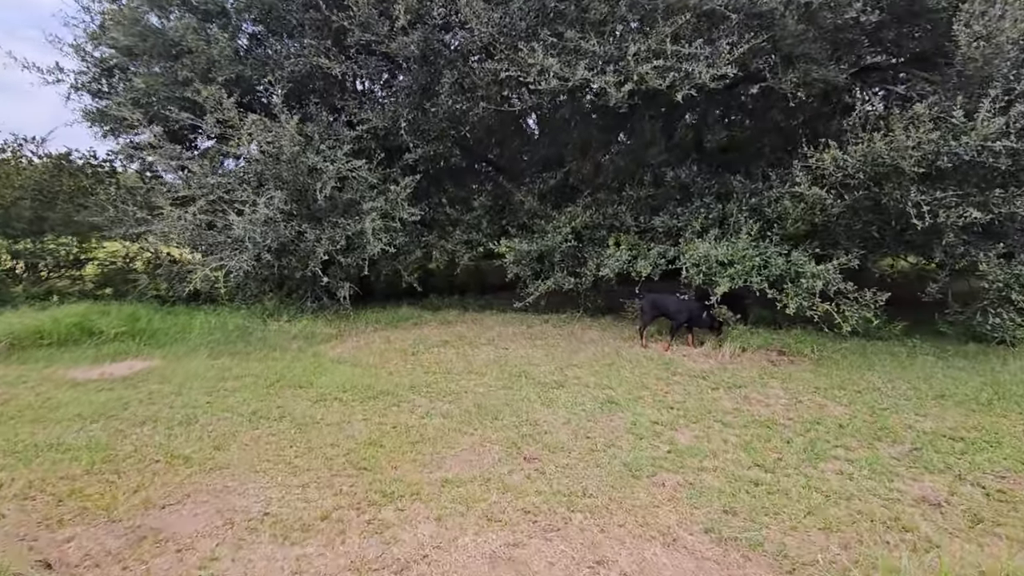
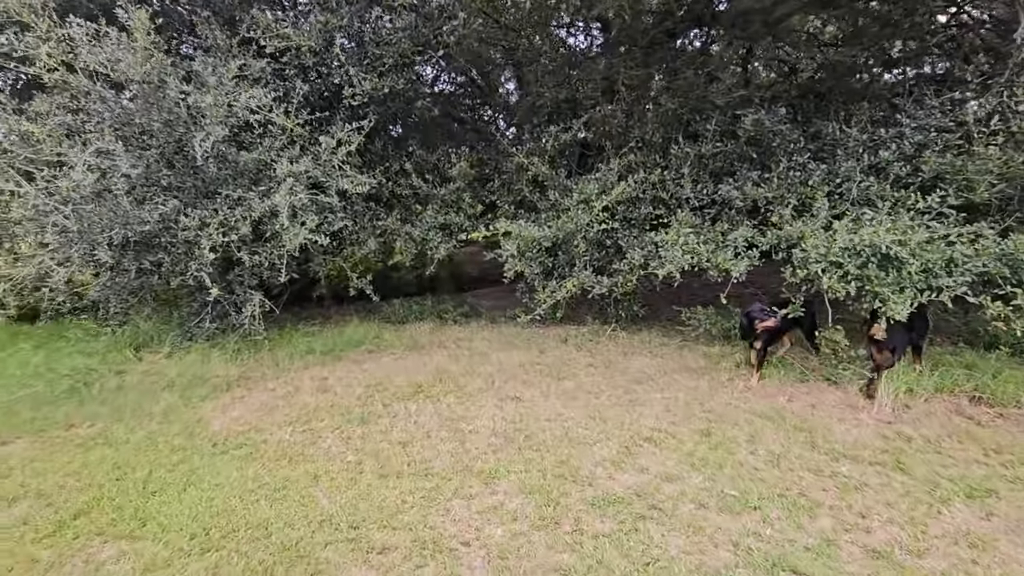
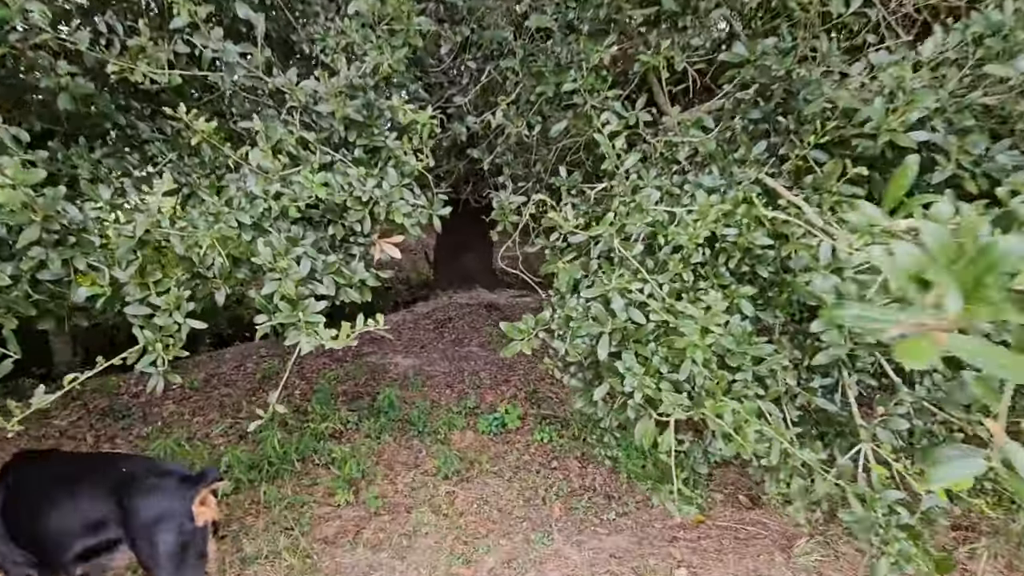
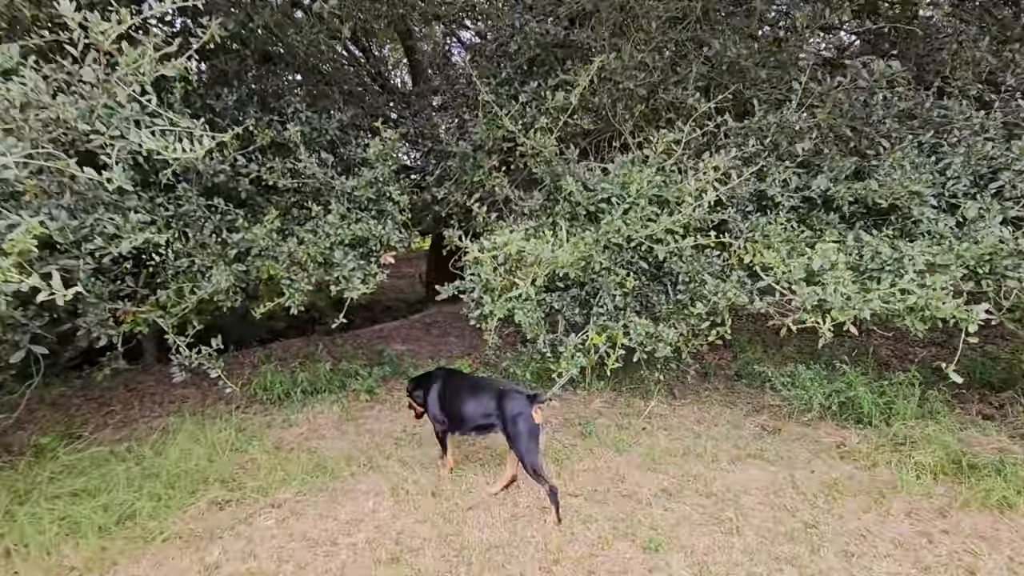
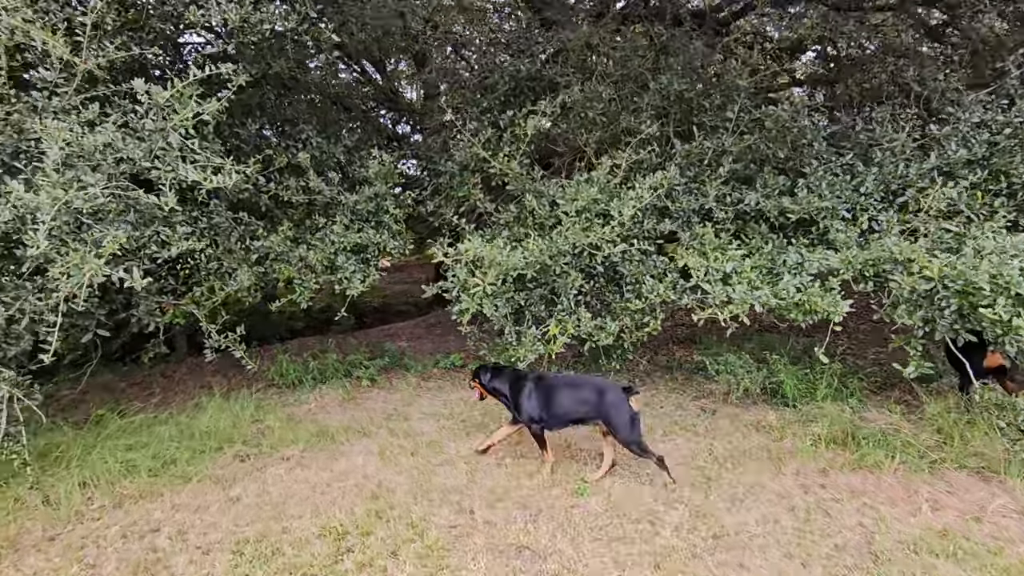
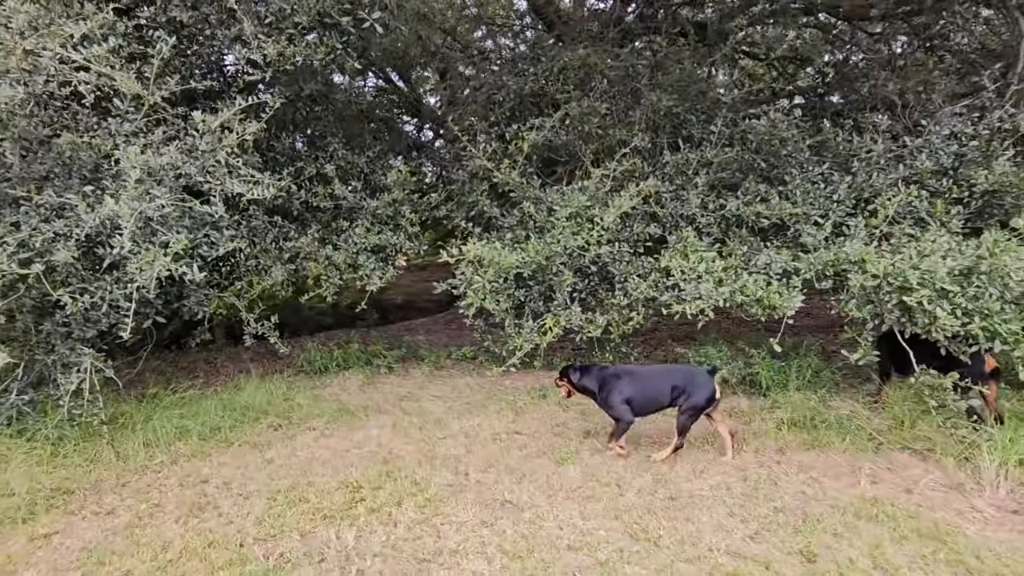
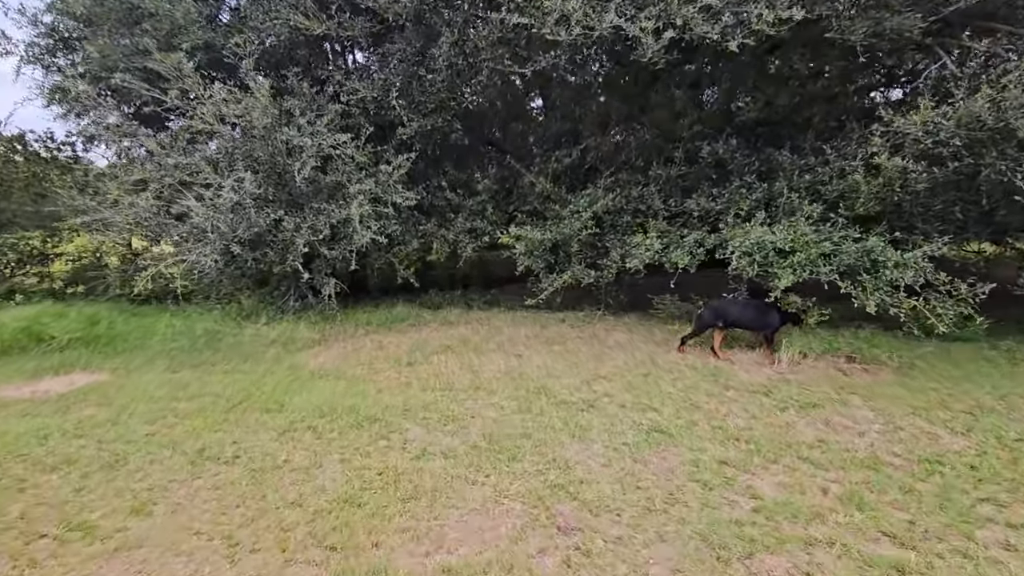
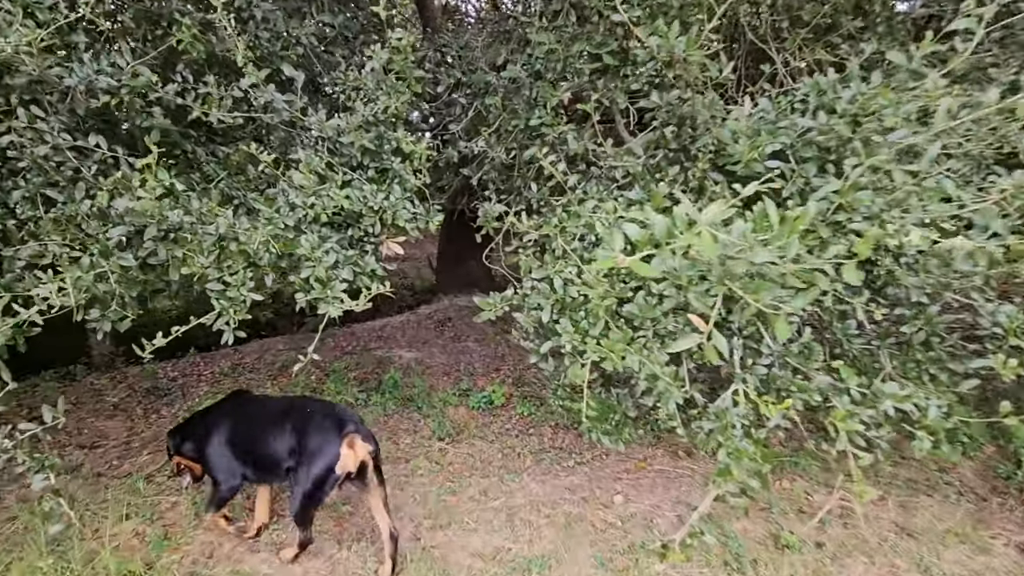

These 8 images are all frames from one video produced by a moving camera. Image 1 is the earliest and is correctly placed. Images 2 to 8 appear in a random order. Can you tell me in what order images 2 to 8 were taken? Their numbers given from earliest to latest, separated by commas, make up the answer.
7, 2, 6, 5, 4, 8, 3
